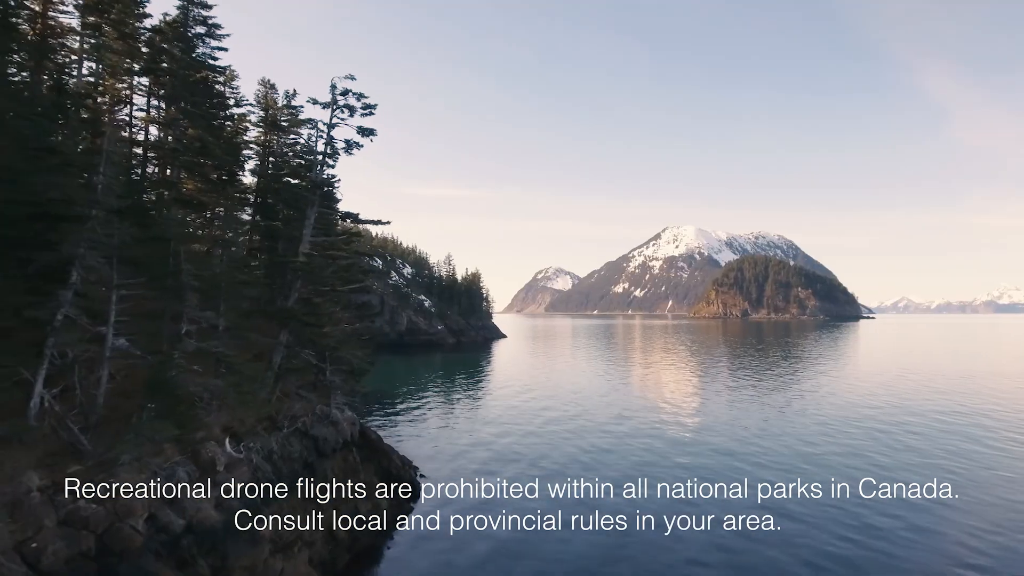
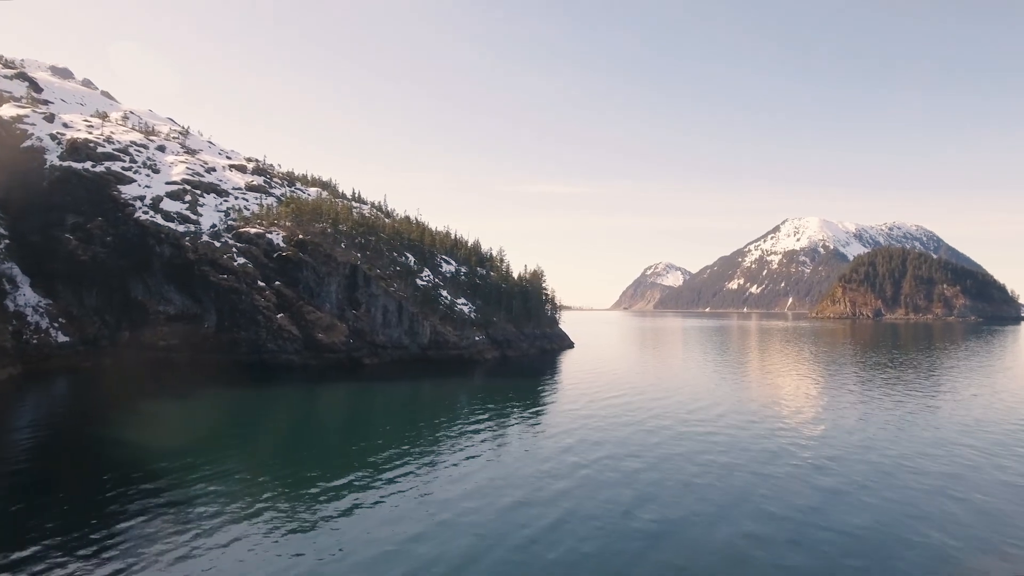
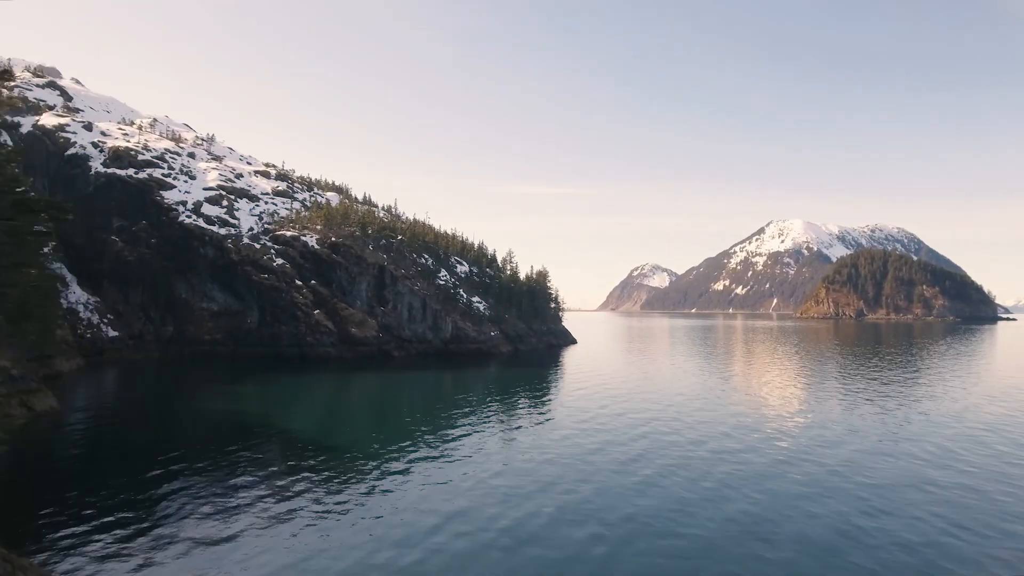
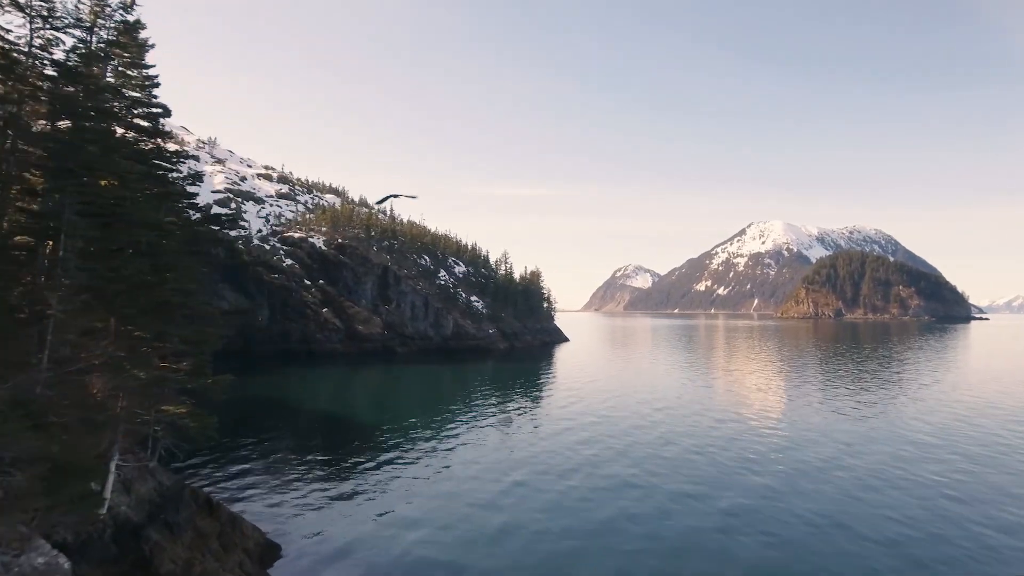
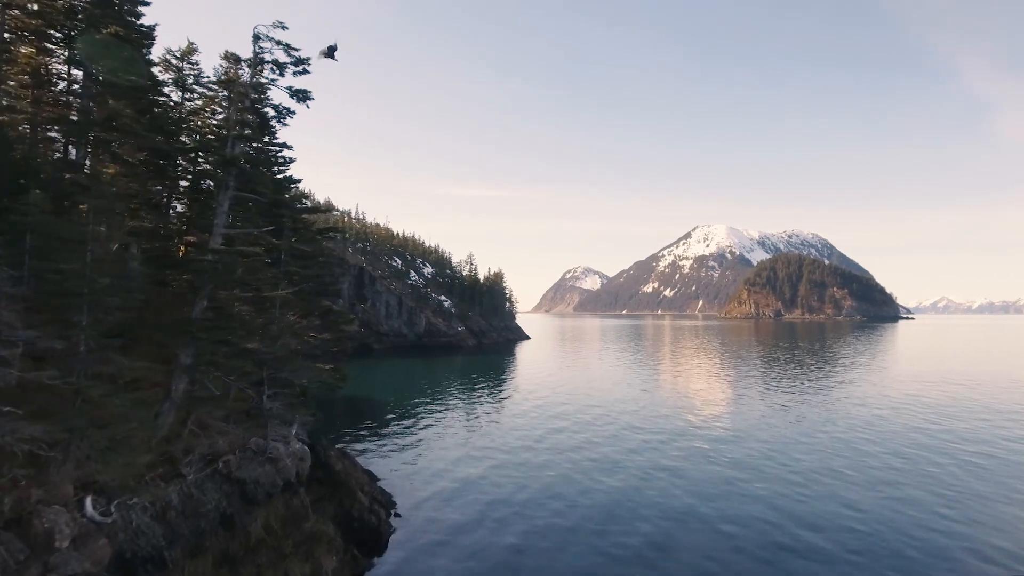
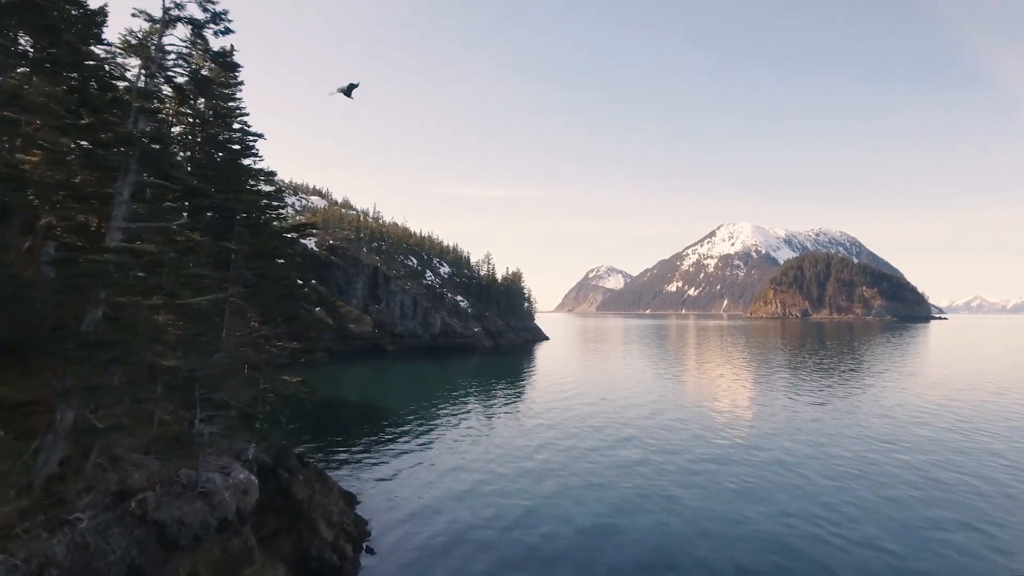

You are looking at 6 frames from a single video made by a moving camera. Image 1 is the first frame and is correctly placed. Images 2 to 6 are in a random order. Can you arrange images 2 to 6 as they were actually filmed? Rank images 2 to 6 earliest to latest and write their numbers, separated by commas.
5, 6, 4, 3, 2
